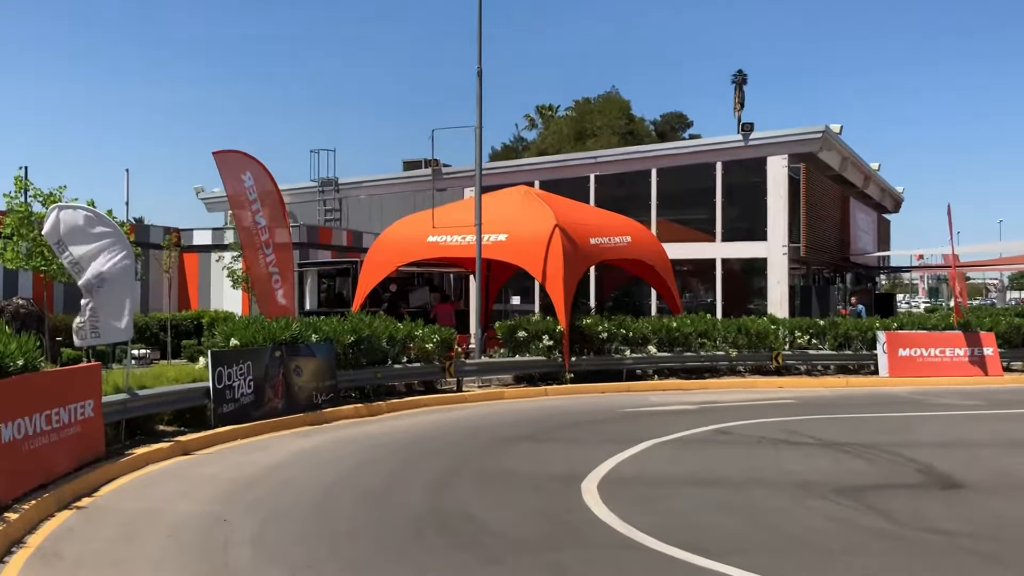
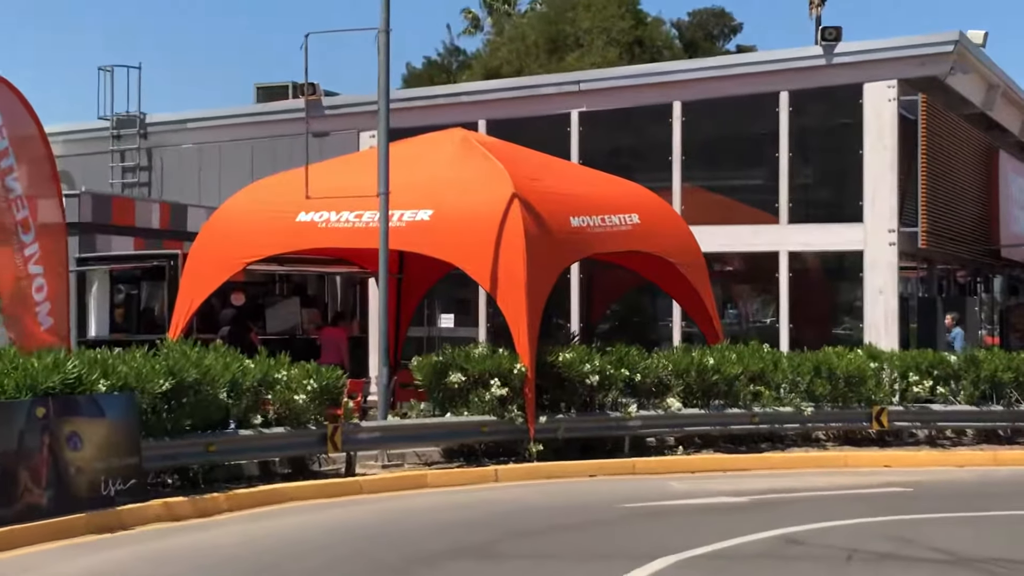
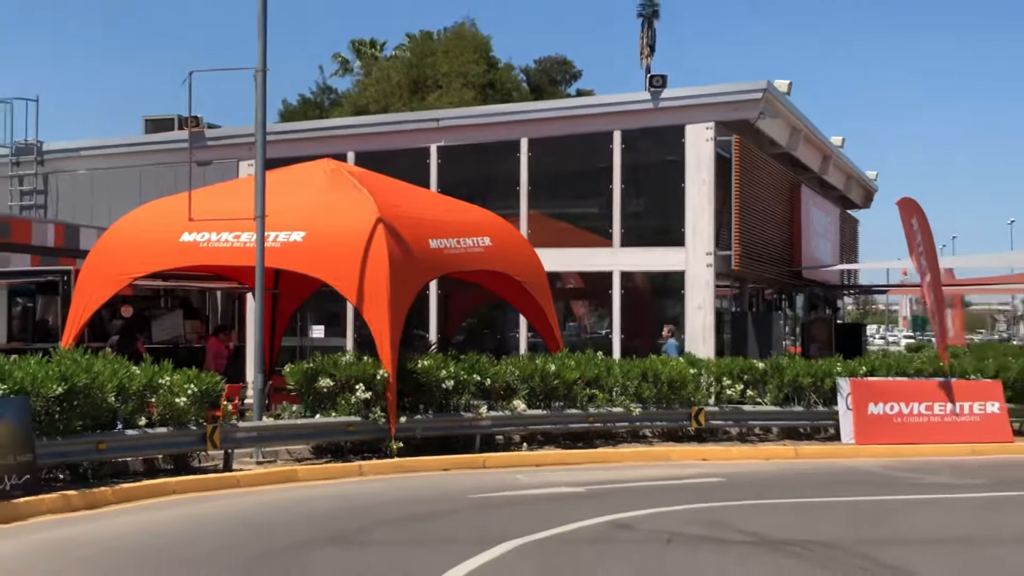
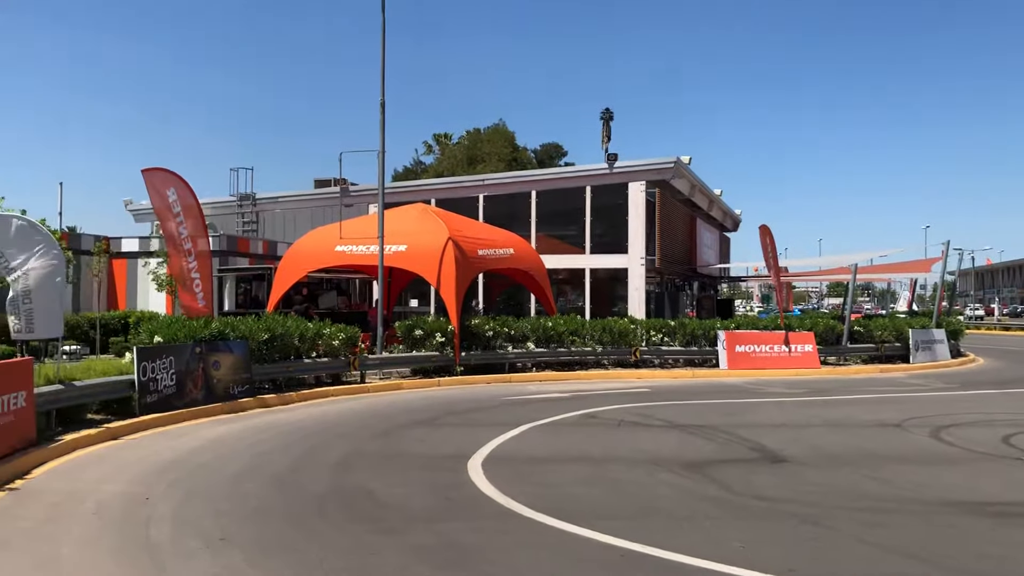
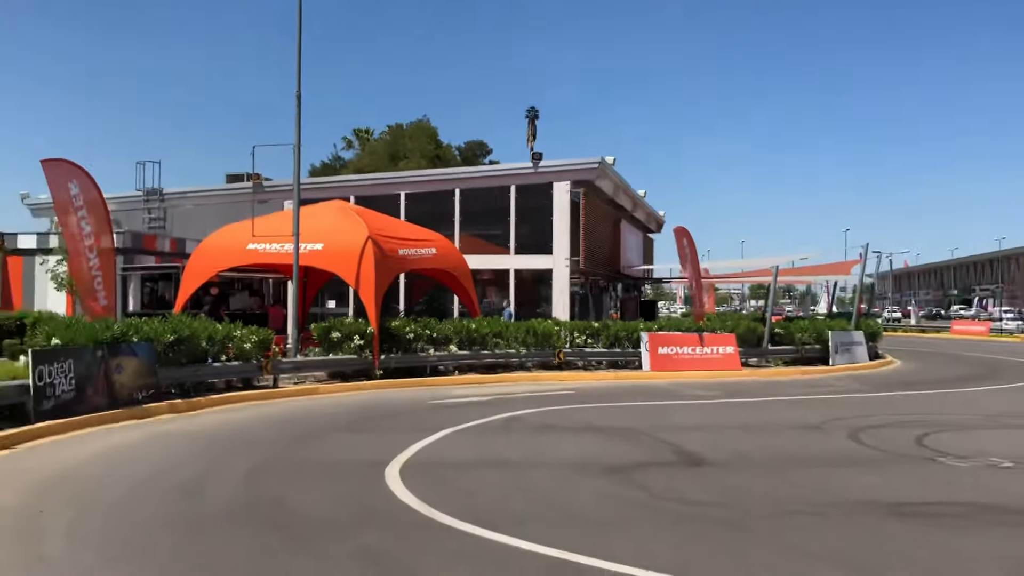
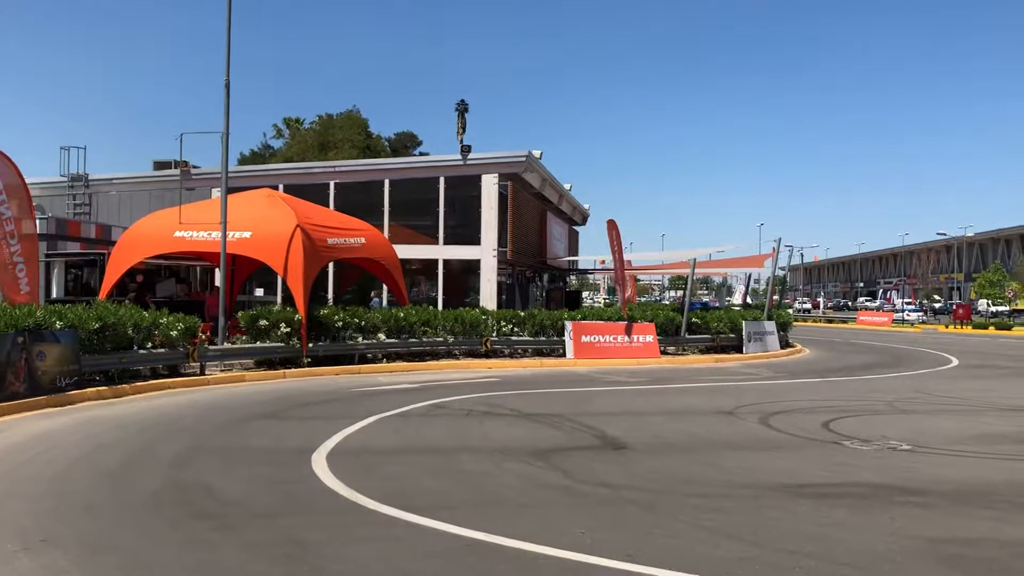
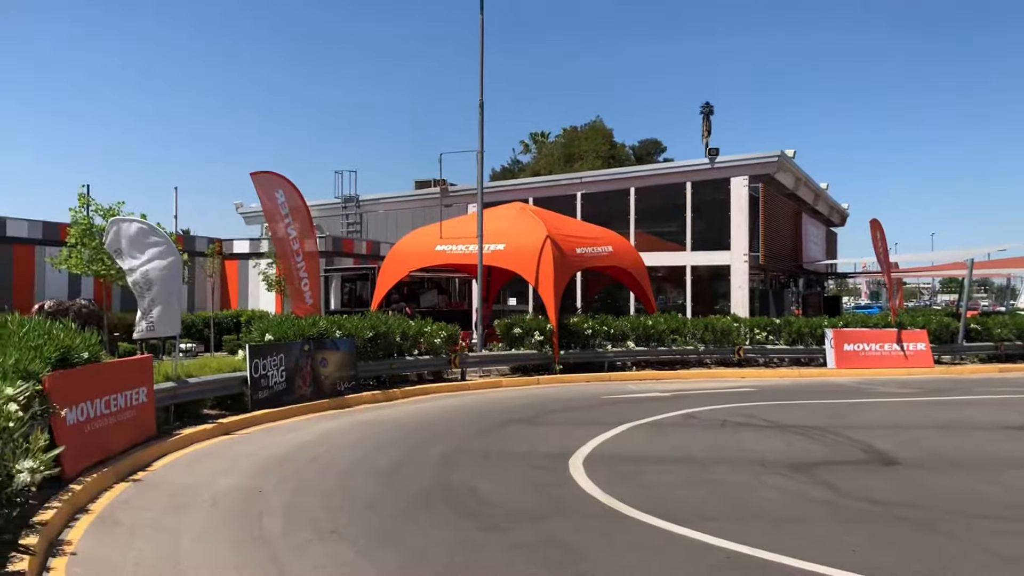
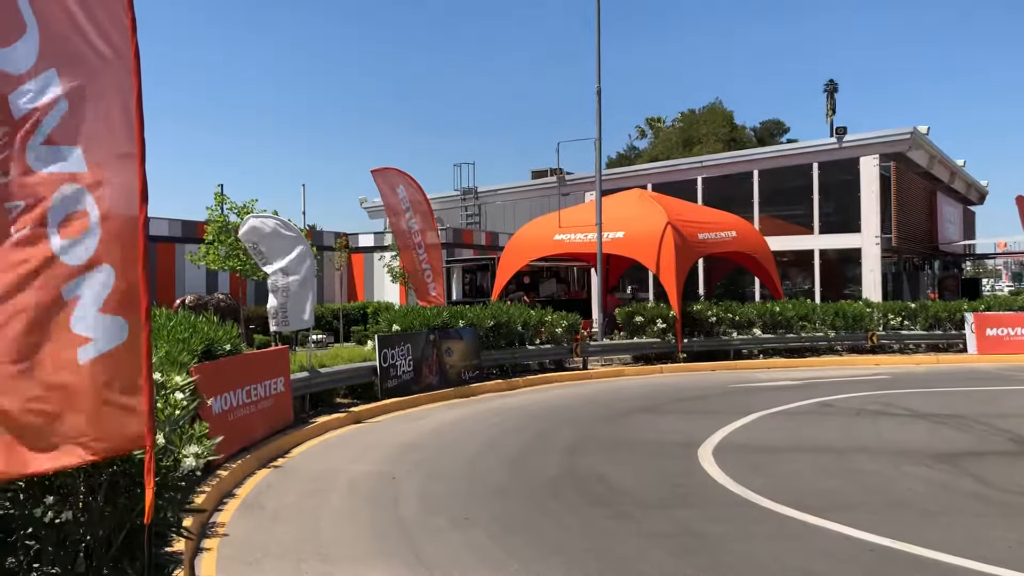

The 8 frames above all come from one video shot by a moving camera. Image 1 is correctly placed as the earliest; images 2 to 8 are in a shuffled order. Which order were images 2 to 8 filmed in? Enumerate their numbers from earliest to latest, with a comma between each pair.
2, 3, 5, 6, 4, 7, 8
